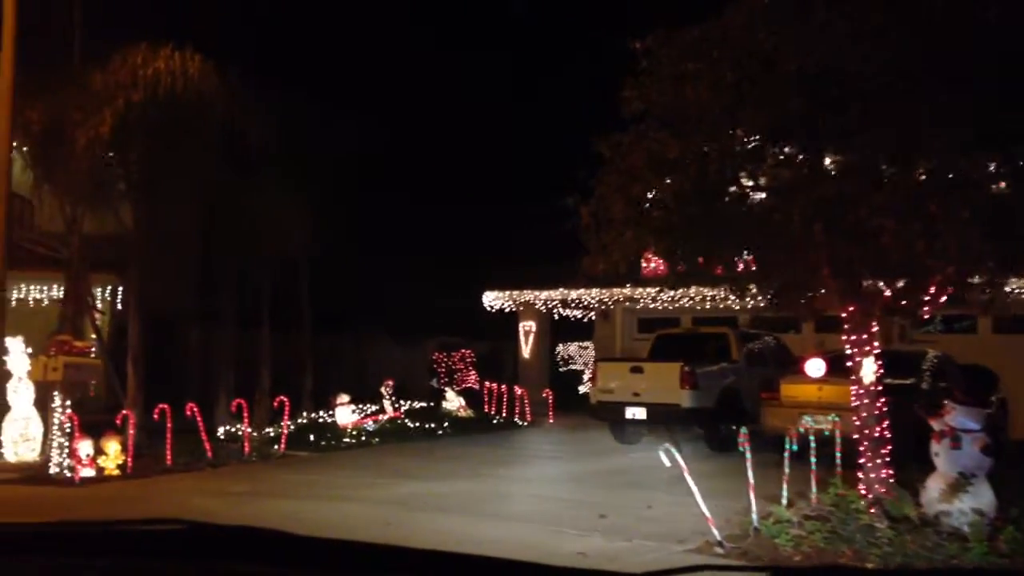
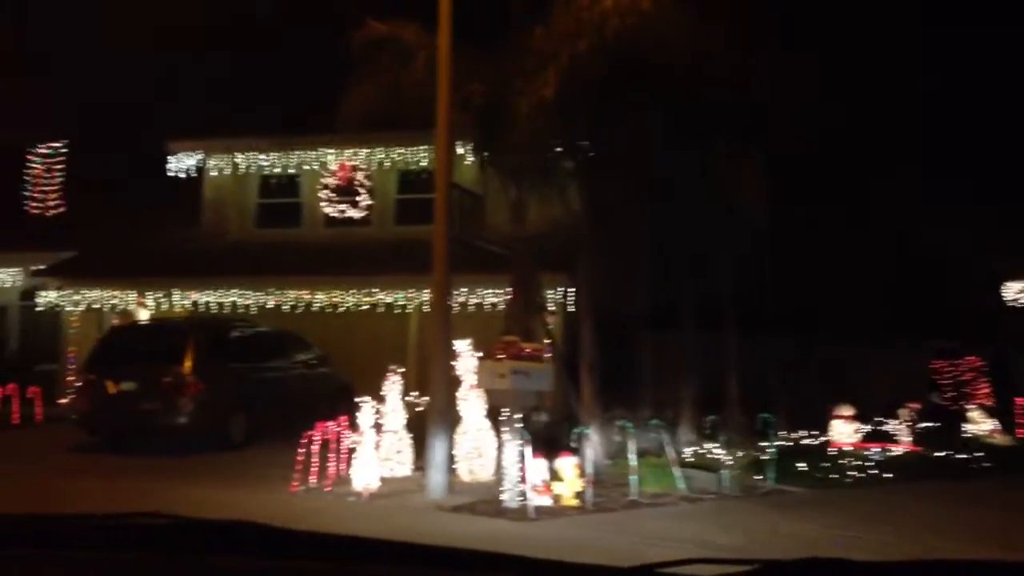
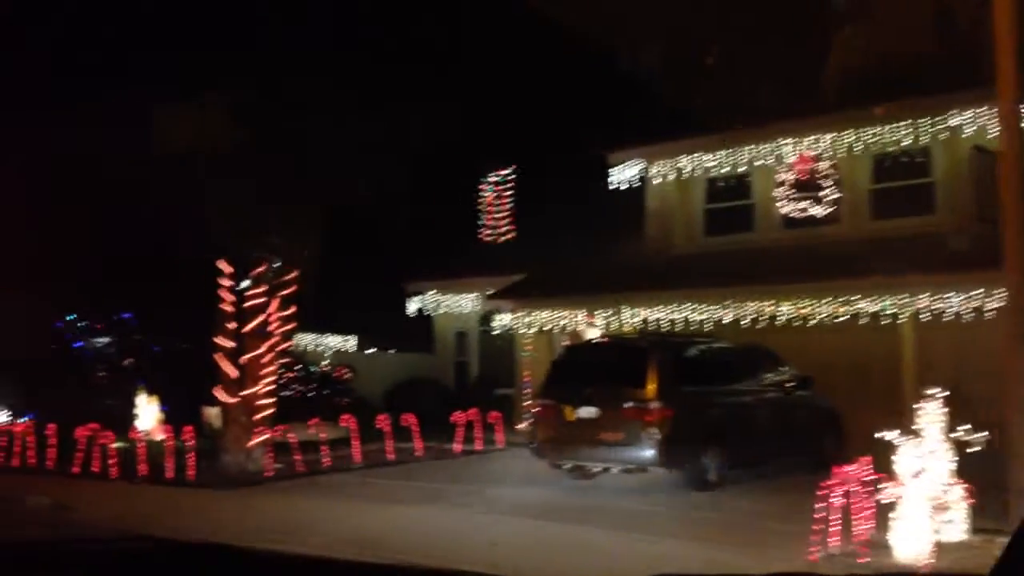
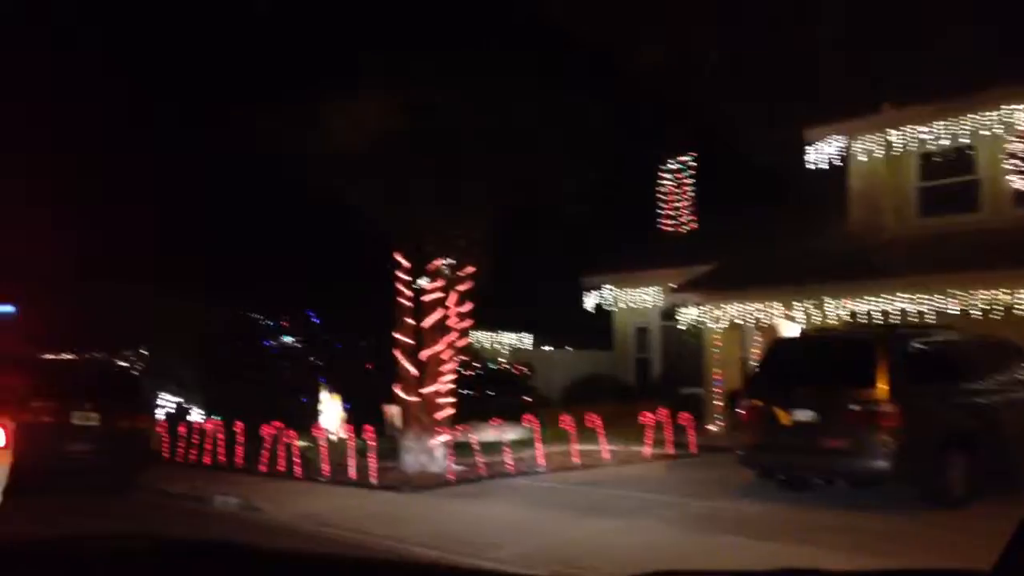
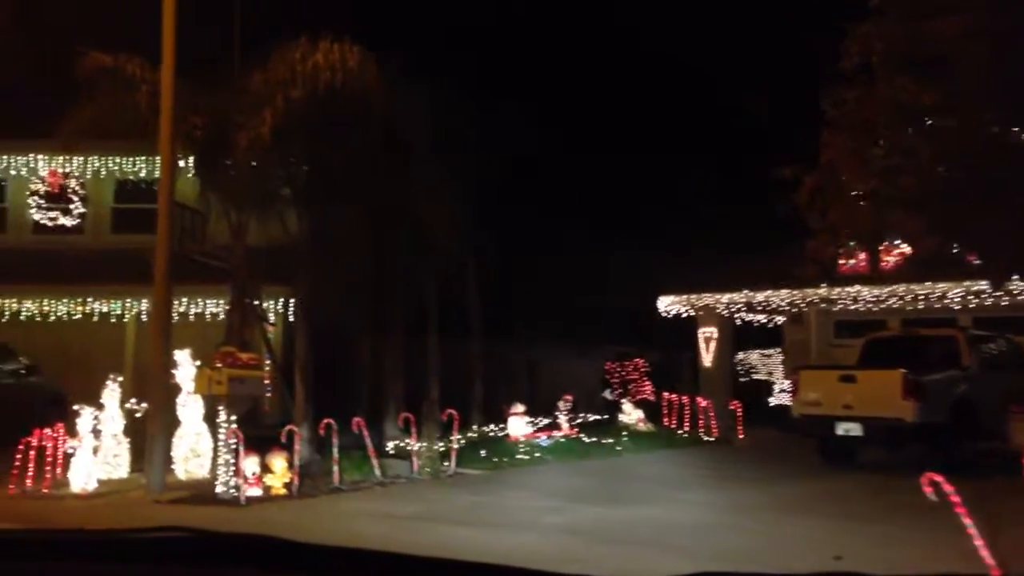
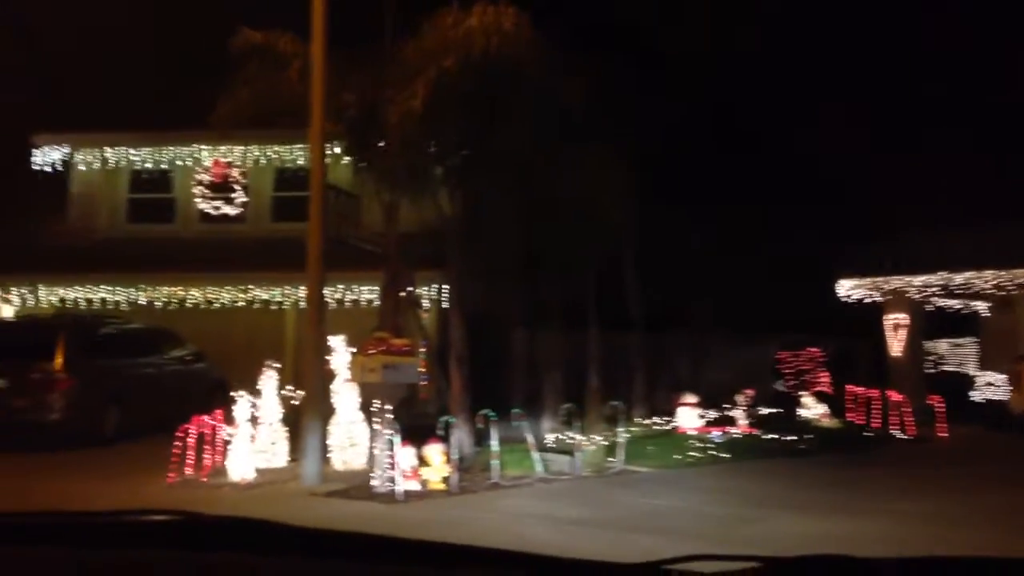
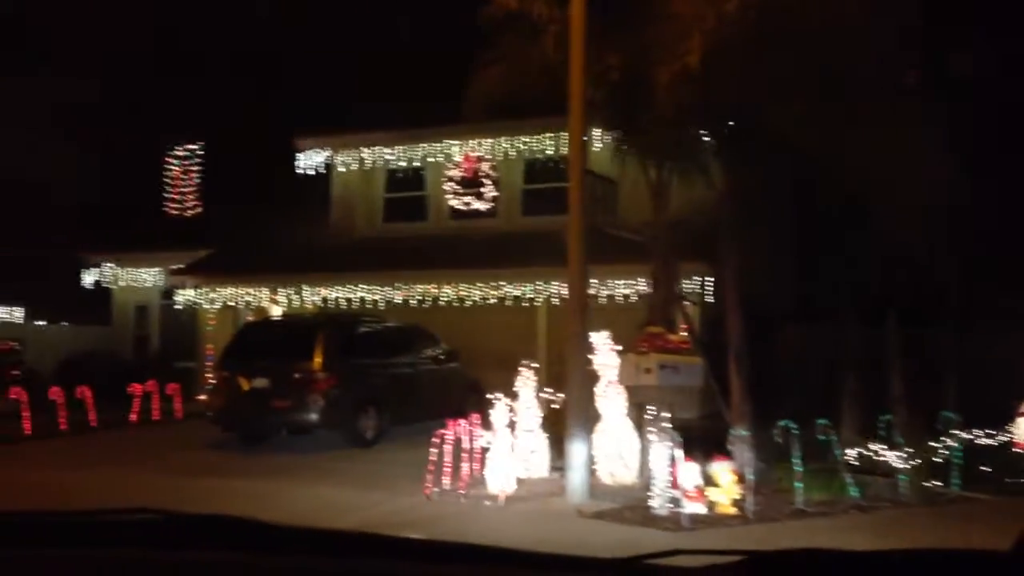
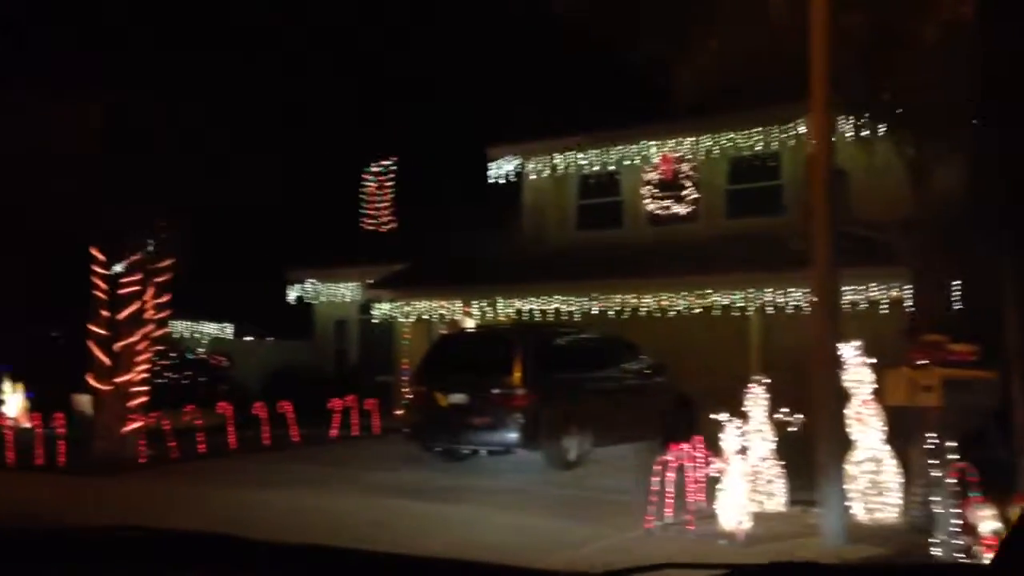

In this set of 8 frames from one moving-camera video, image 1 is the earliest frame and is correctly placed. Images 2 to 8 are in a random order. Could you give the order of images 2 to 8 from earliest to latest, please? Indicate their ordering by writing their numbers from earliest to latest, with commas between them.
5, 6, 2, 7, 8, 3, 4
